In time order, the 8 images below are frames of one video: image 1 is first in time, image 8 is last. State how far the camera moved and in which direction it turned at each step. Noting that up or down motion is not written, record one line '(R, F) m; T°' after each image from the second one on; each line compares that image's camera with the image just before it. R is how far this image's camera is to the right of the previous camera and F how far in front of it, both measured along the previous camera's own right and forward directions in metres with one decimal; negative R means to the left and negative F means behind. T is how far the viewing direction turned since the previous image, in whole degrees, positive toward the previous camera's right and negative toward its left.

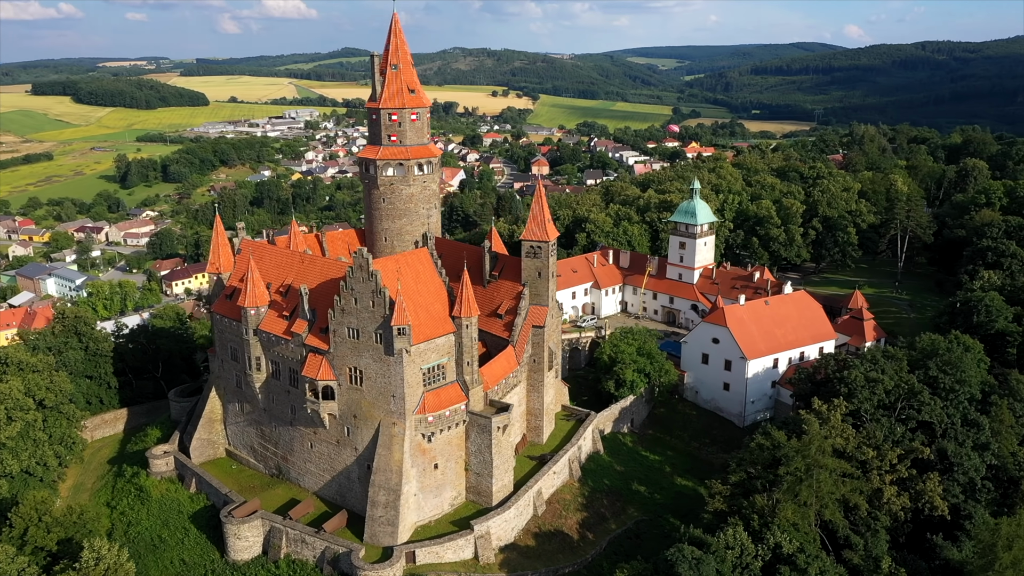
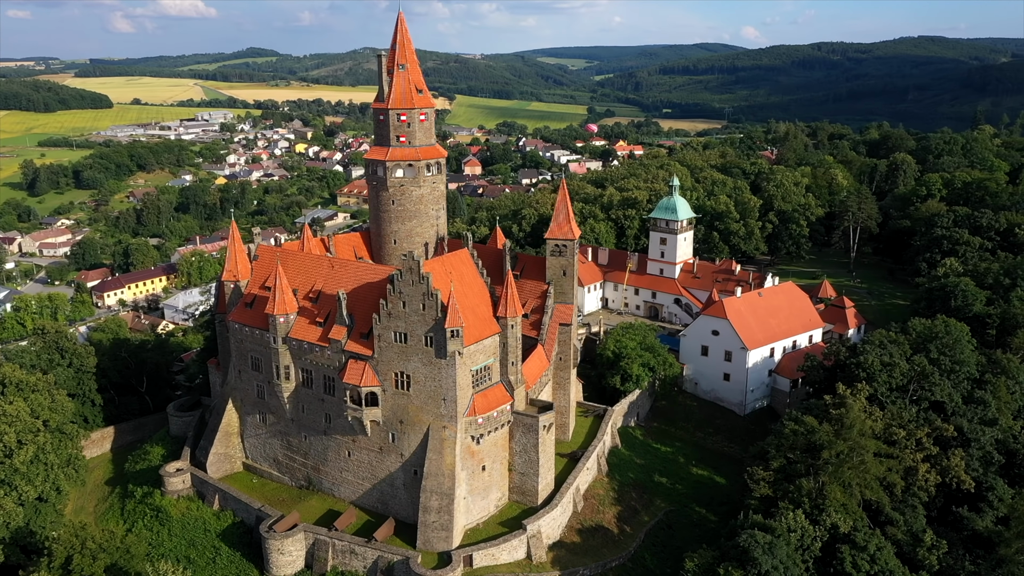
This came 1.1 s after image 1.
(-5.4, +0.3) m; +6°
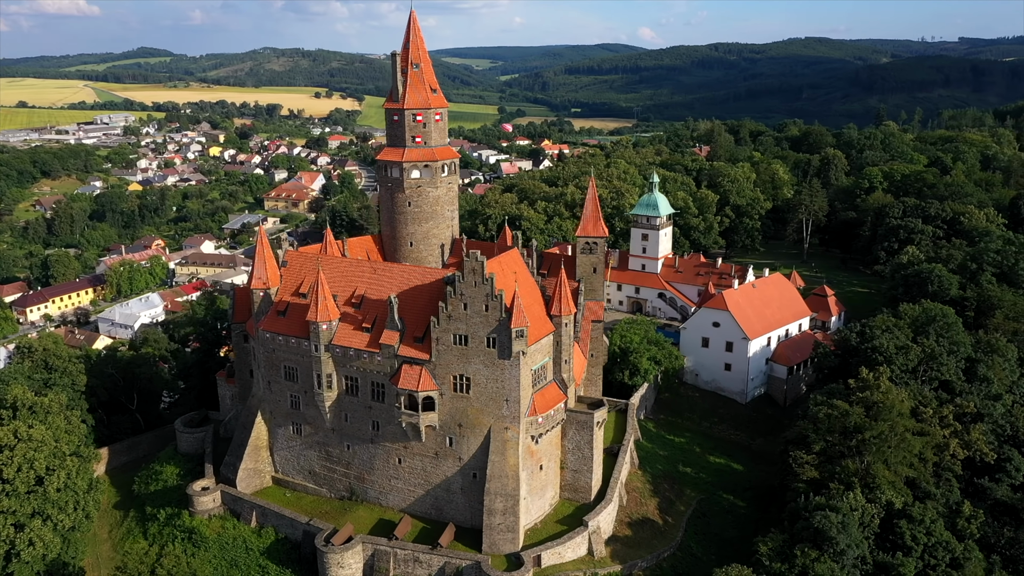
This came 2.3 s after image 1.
(-6.0, +0.4) m; +6°
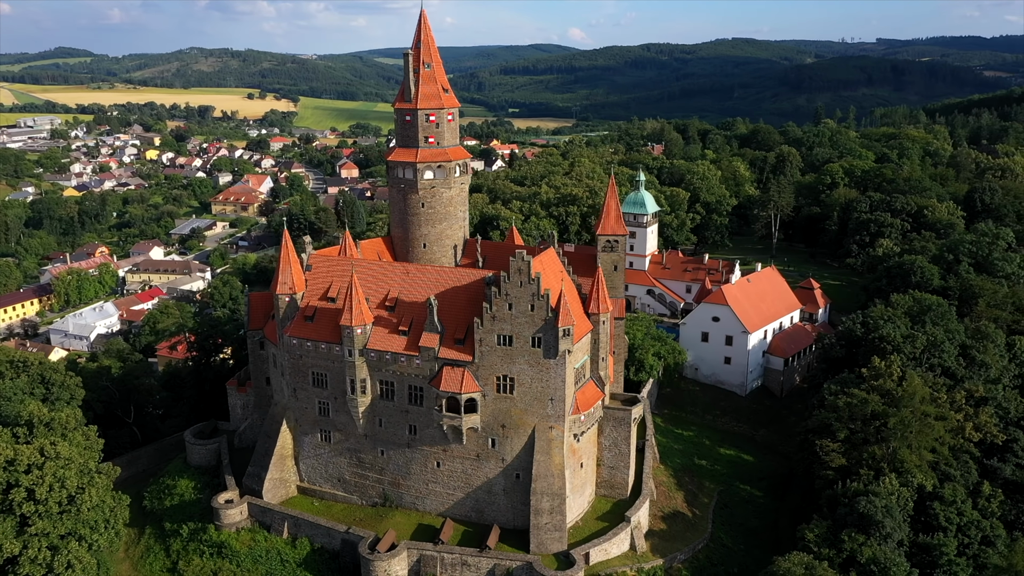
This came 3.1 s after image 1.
(-4.2, +0.2) m; +4°
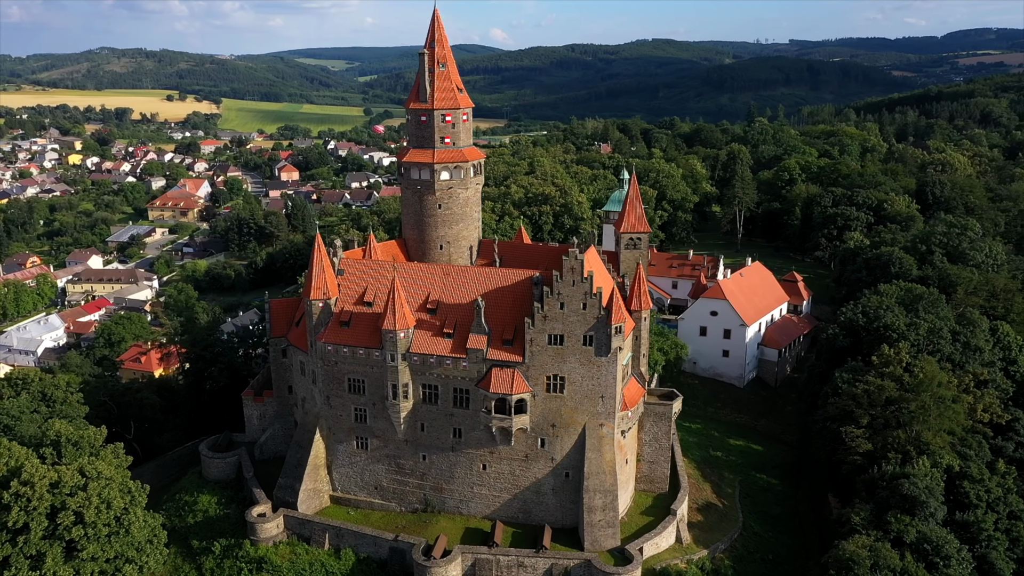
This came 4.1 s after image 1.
(-4.8, +0.3) m; +5°
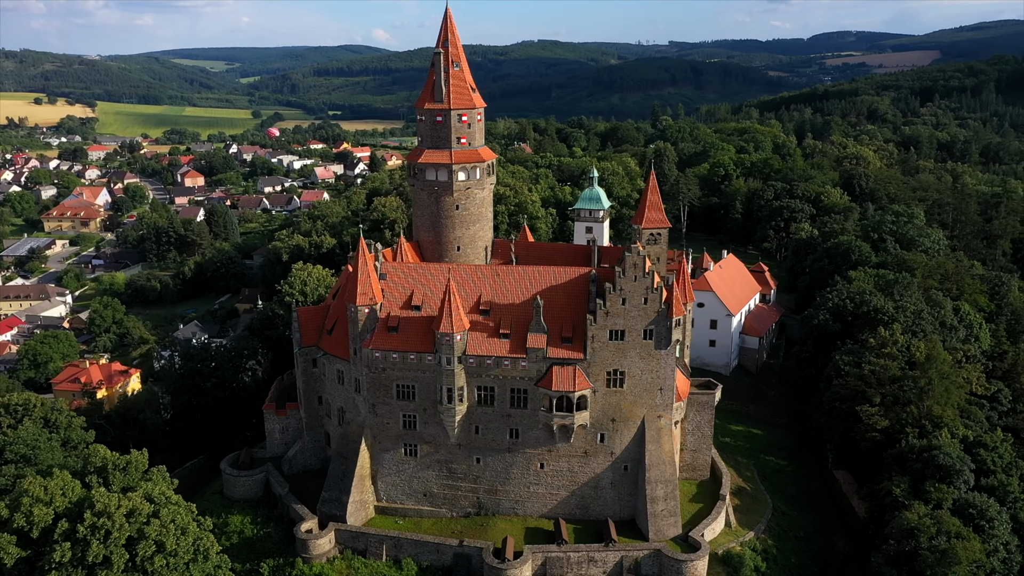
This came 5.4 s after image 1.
(-6.6, +0.4) m; +8°
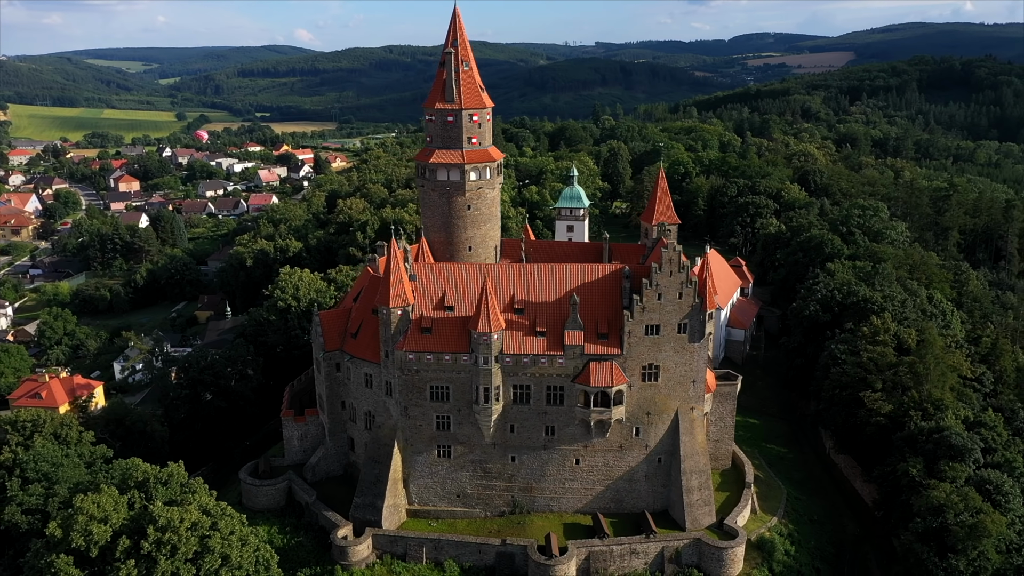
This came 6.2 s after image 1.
(-4.2, 0.0) m; +5°
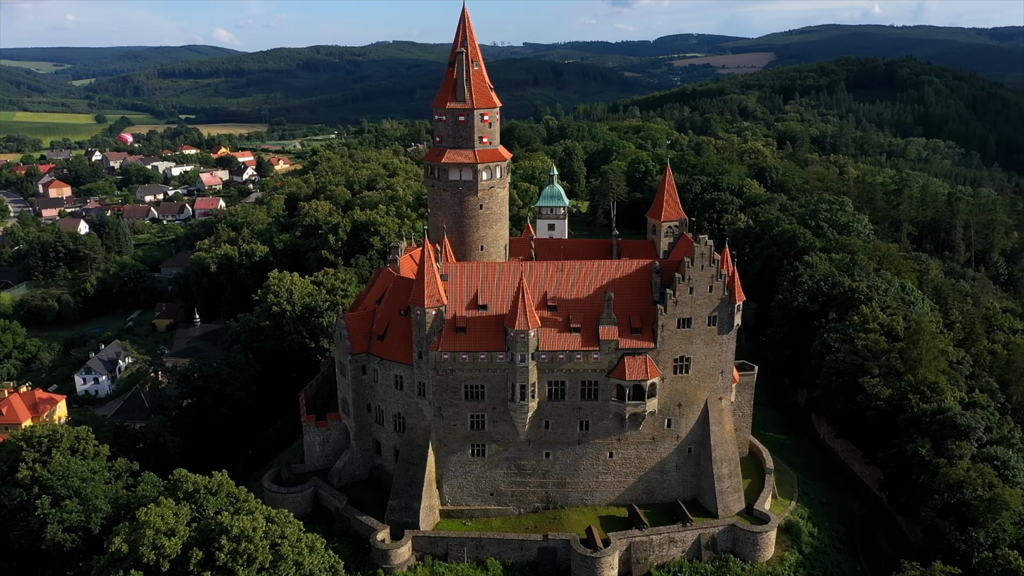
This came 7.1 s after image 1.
(-4.2, -0.1) m; +5°
